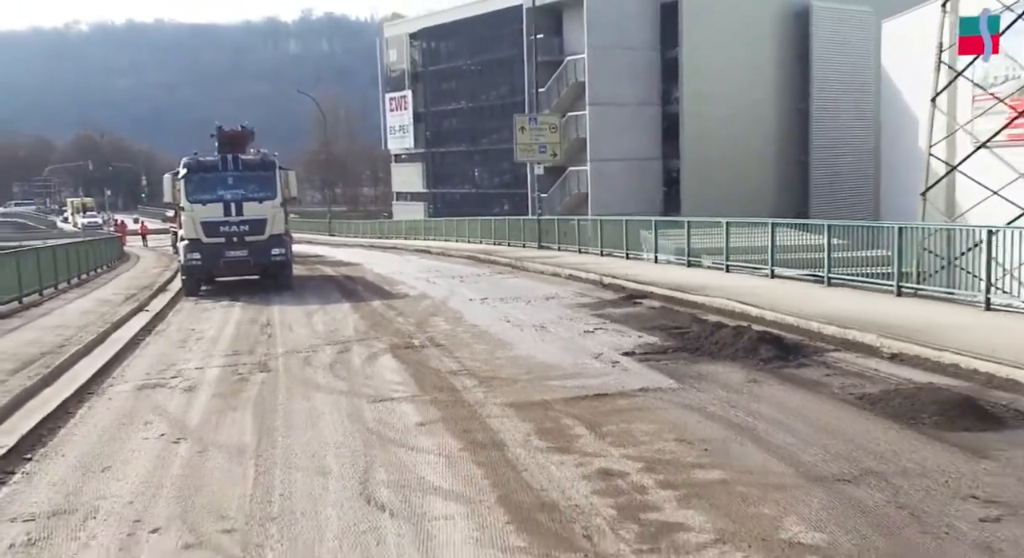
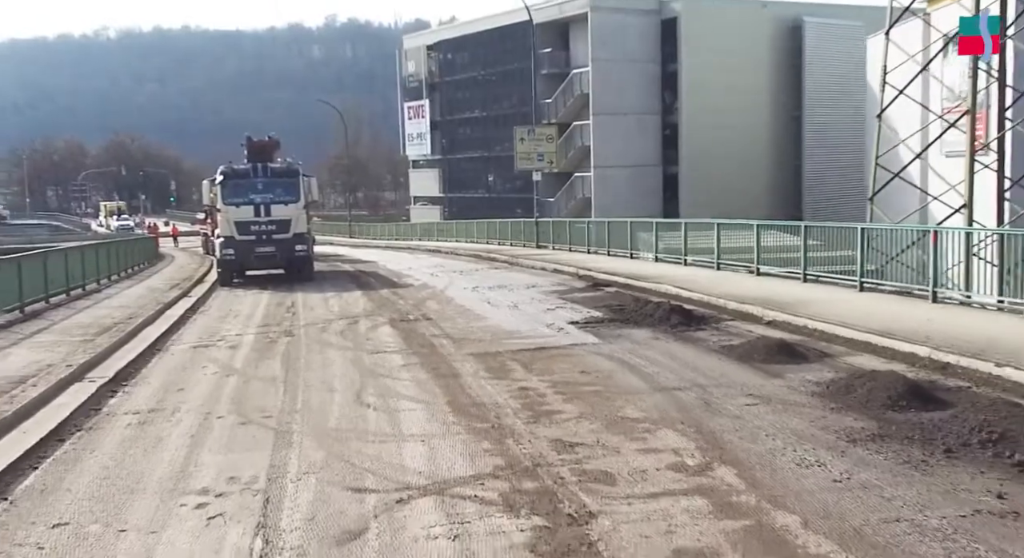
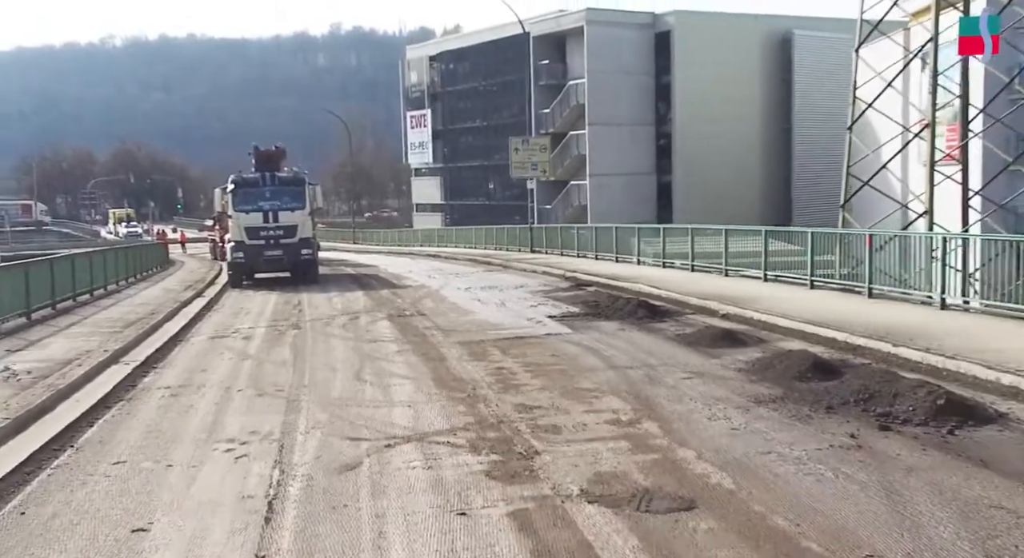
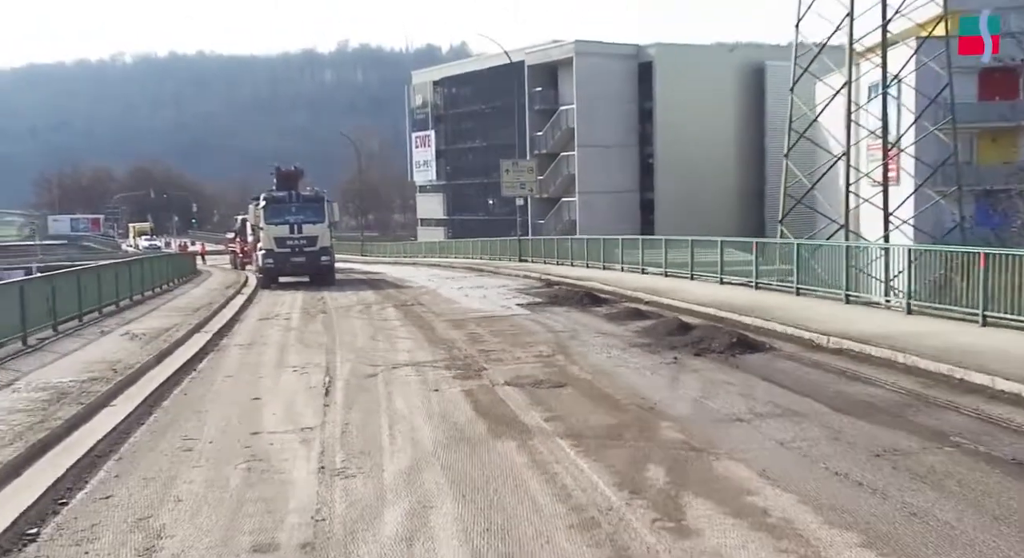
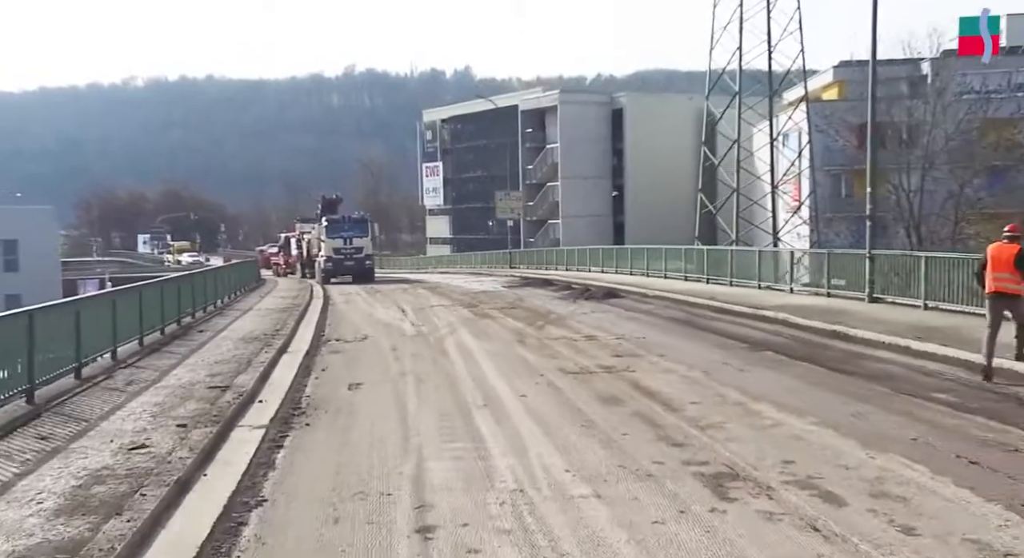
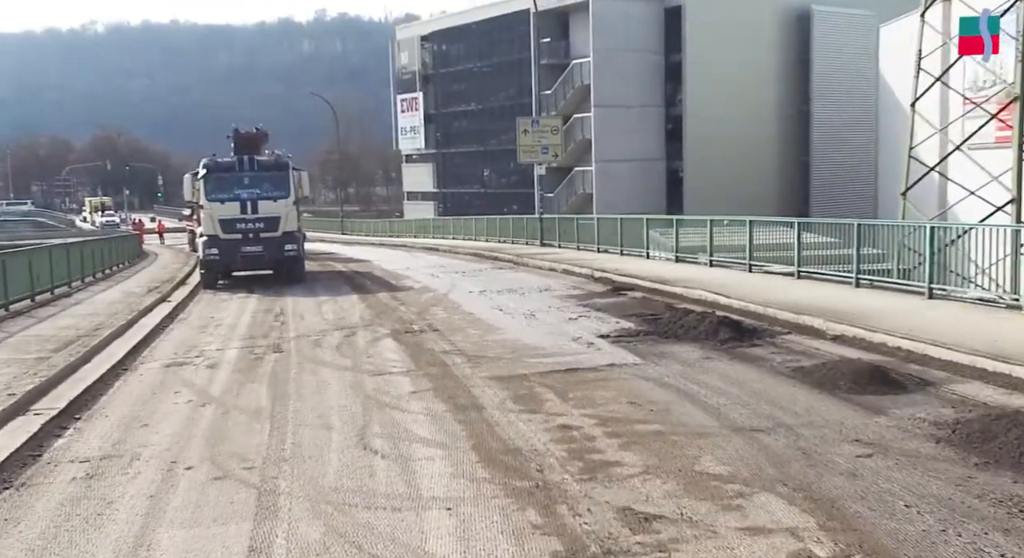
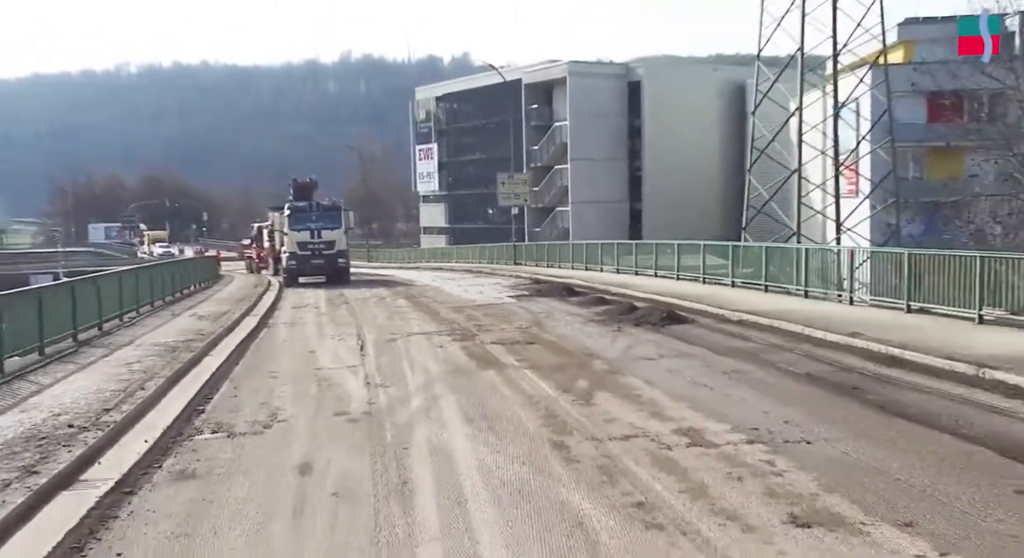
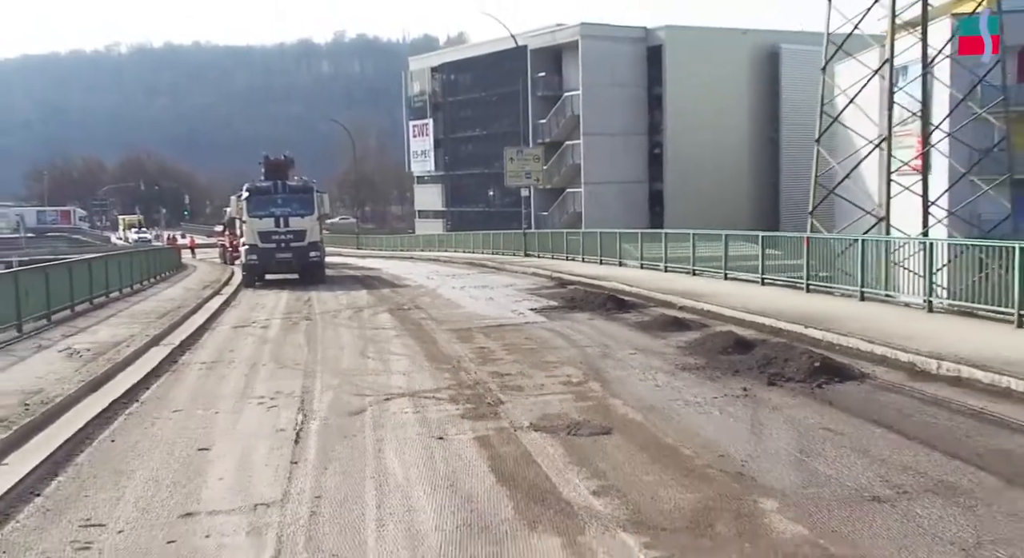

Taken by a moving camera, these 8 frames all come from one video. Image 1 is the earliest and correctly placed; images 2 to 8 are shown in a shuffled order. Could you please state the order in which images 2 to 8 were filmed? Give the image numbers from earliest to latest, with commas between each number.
6, 2, 3, 8, 4, 7, 5
